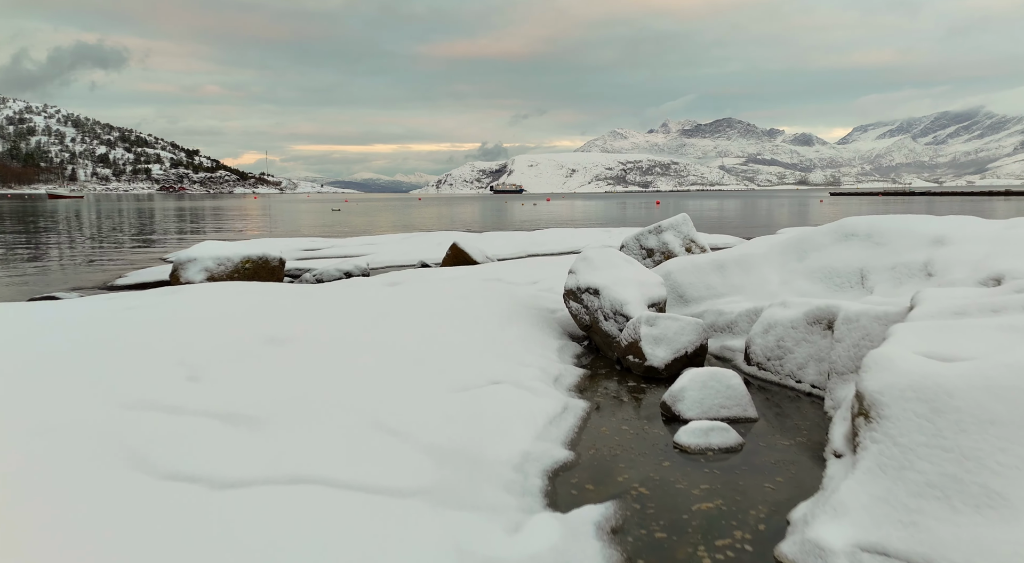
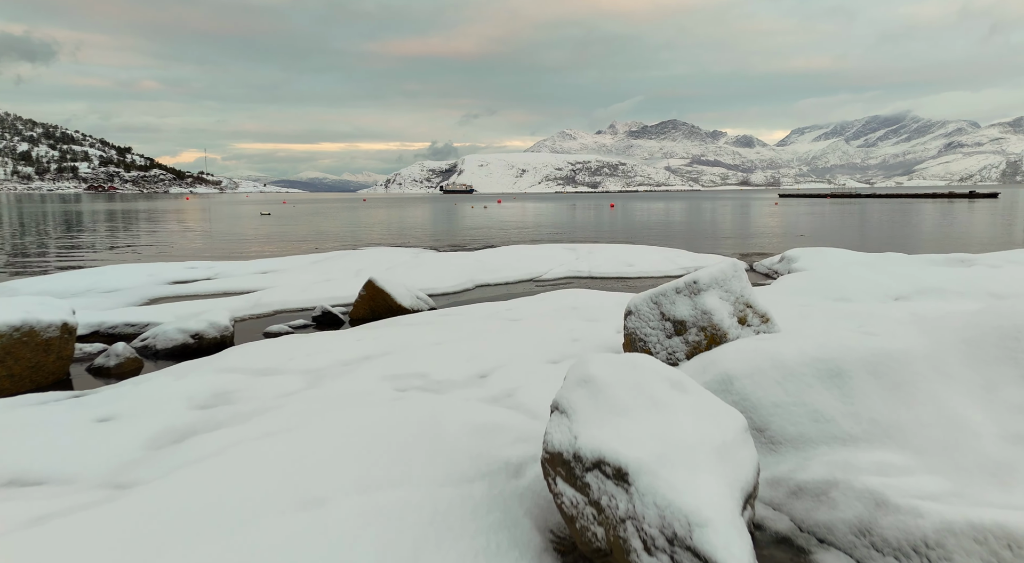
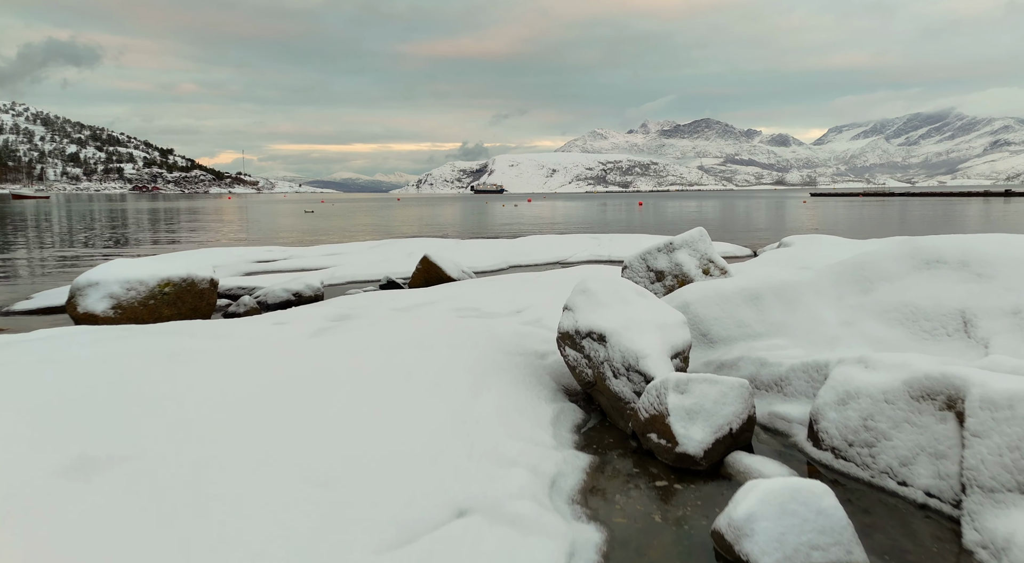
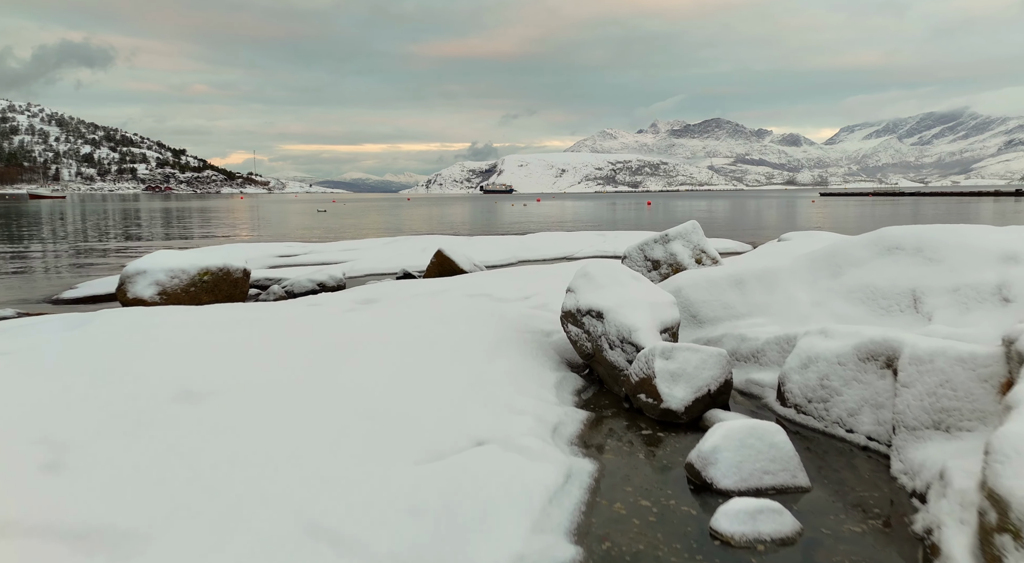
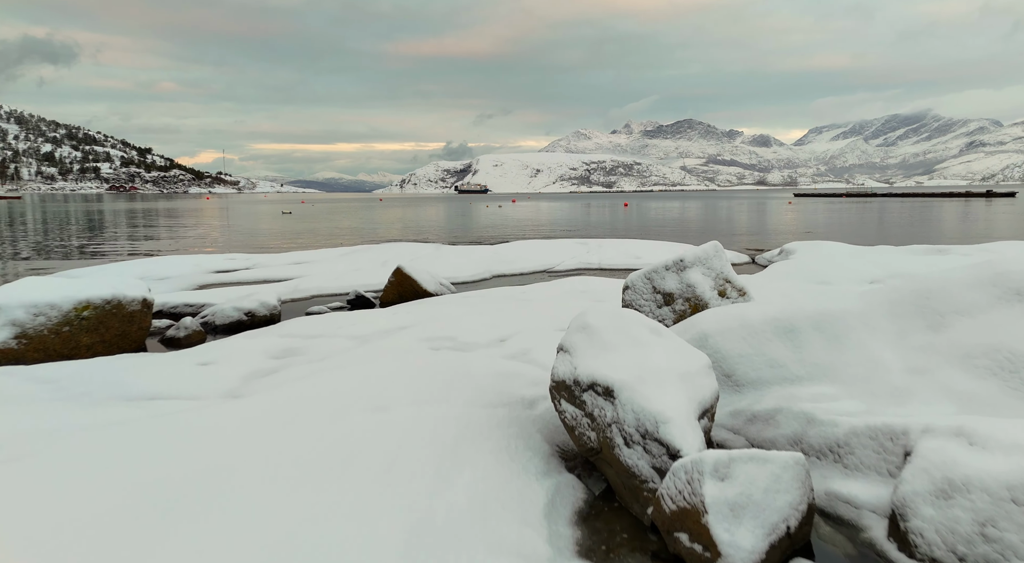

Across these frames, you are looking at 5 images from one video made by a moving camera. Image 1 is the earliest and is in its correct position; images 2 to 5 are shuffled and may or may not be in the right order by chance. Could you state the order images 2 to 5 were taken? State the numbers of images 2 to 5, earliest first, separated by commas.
4, 3, 5, 2
